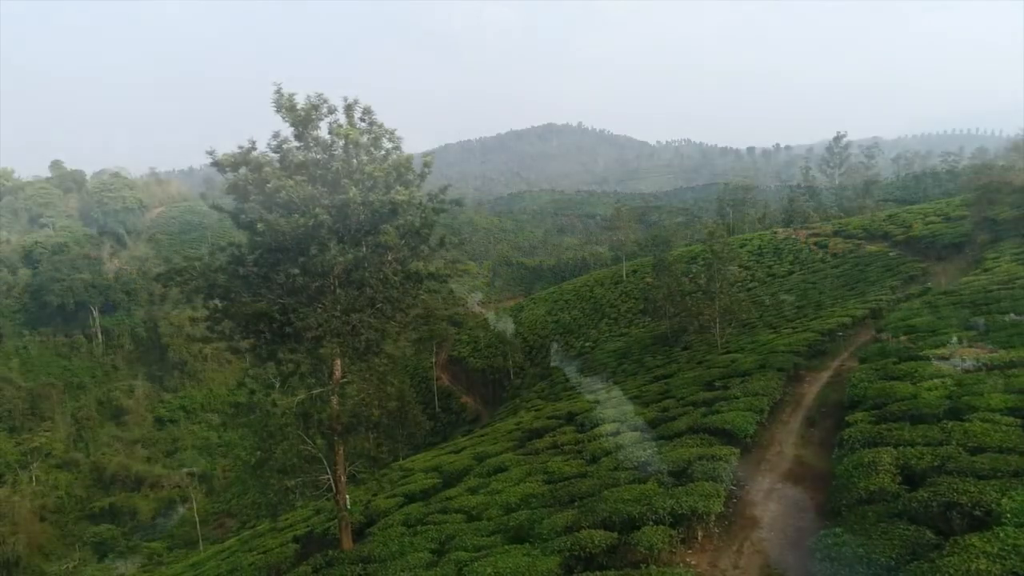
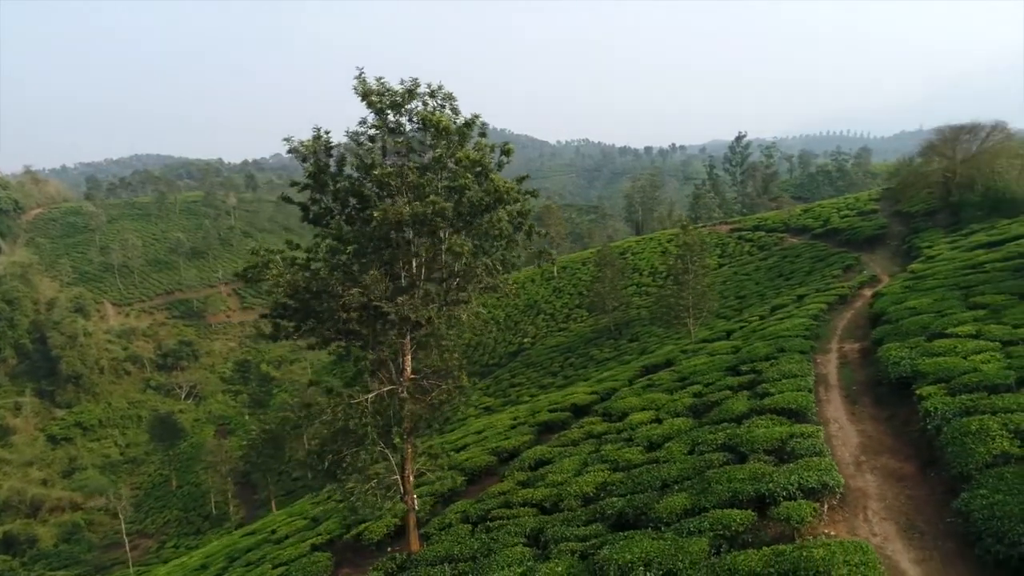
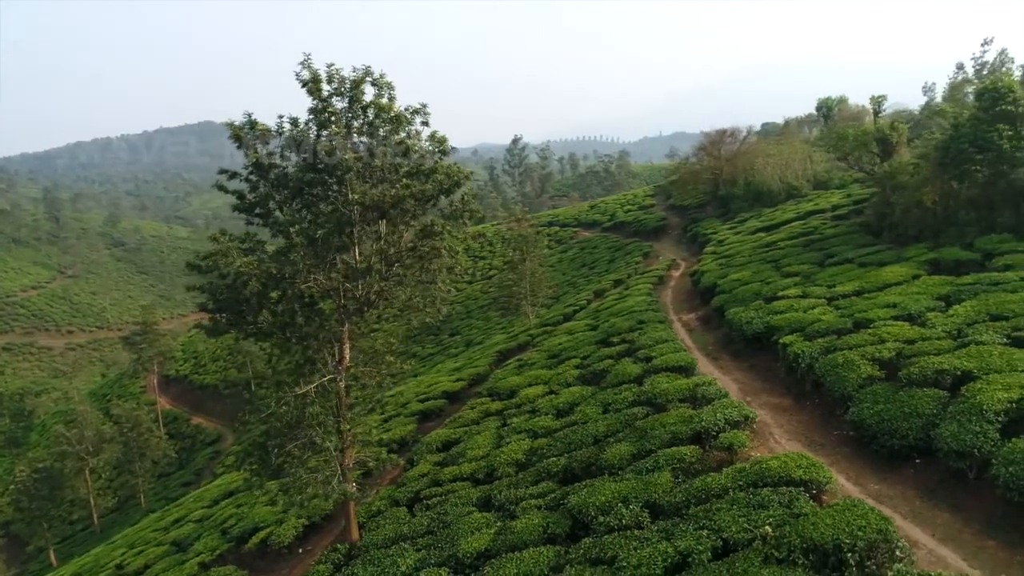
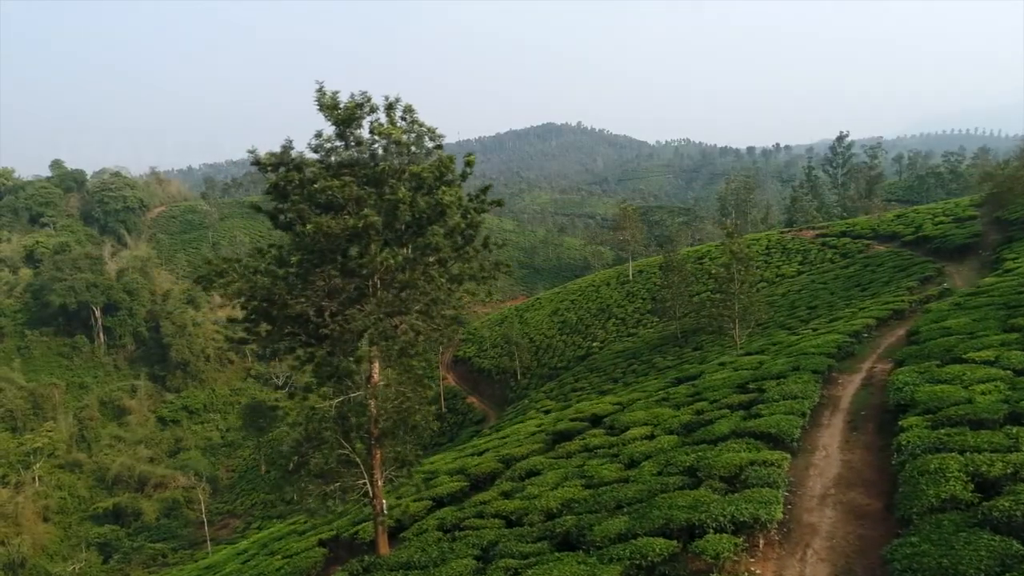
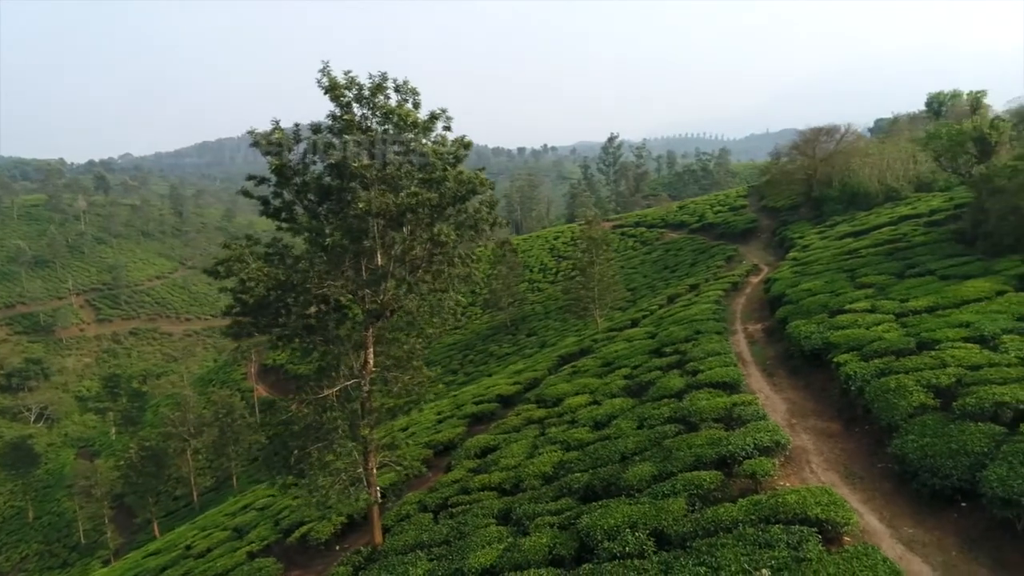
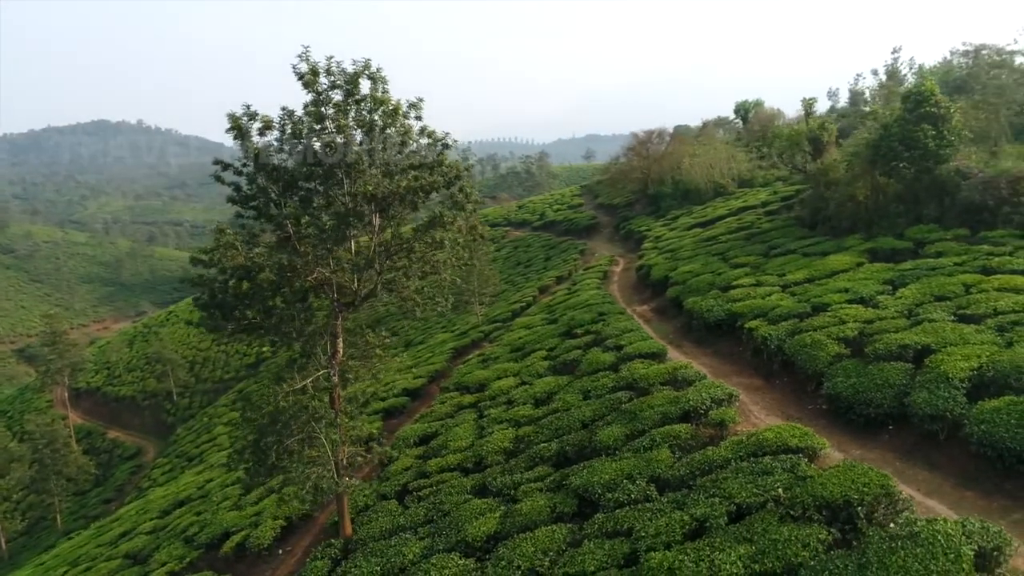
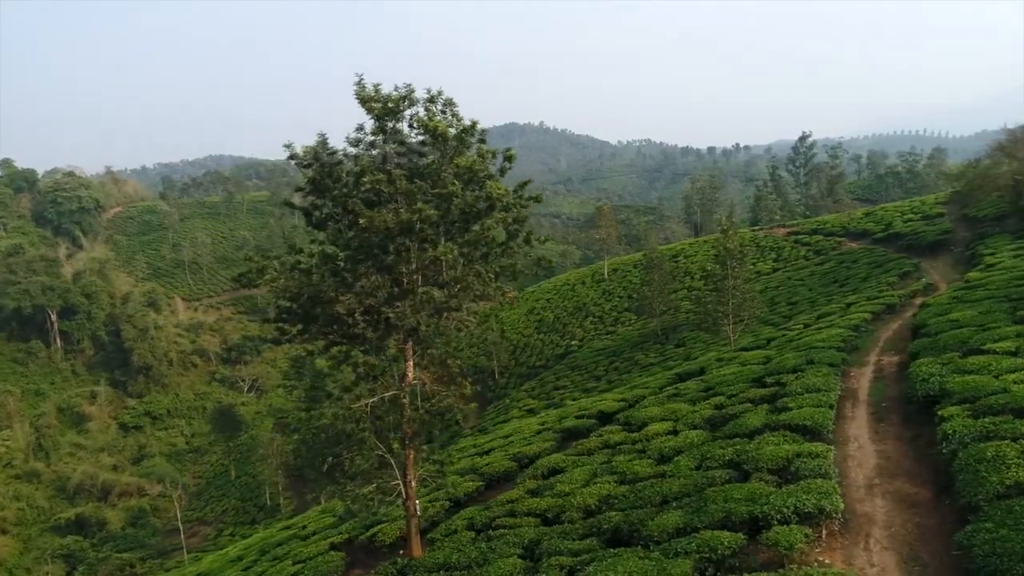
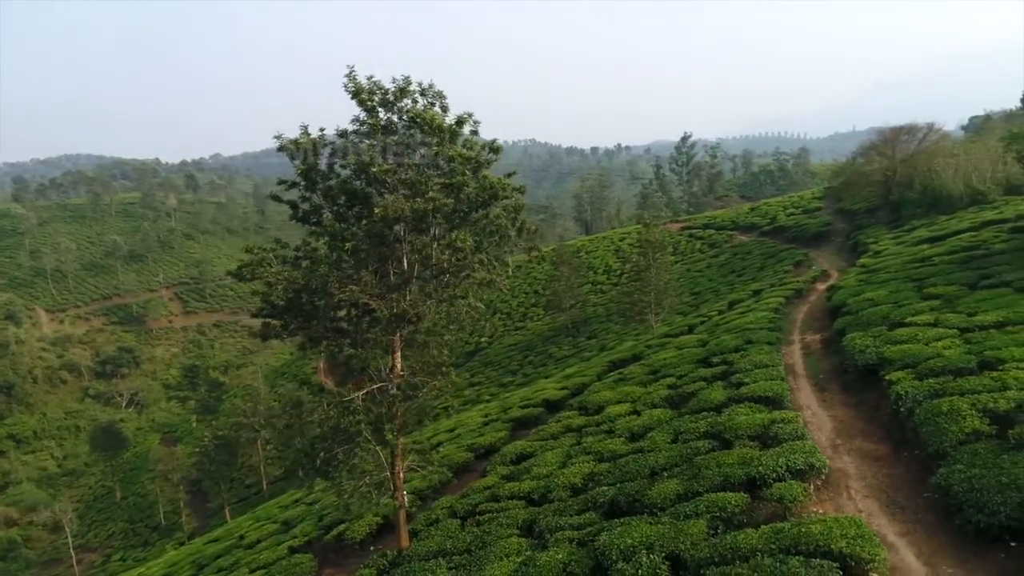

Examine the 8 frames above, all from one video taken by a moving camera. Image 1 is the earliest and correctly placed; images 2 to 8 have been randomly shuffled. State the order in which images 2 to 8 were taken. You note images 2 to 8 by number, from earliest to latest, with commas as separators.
4, 7, 2, 8, 5, 3, 6
